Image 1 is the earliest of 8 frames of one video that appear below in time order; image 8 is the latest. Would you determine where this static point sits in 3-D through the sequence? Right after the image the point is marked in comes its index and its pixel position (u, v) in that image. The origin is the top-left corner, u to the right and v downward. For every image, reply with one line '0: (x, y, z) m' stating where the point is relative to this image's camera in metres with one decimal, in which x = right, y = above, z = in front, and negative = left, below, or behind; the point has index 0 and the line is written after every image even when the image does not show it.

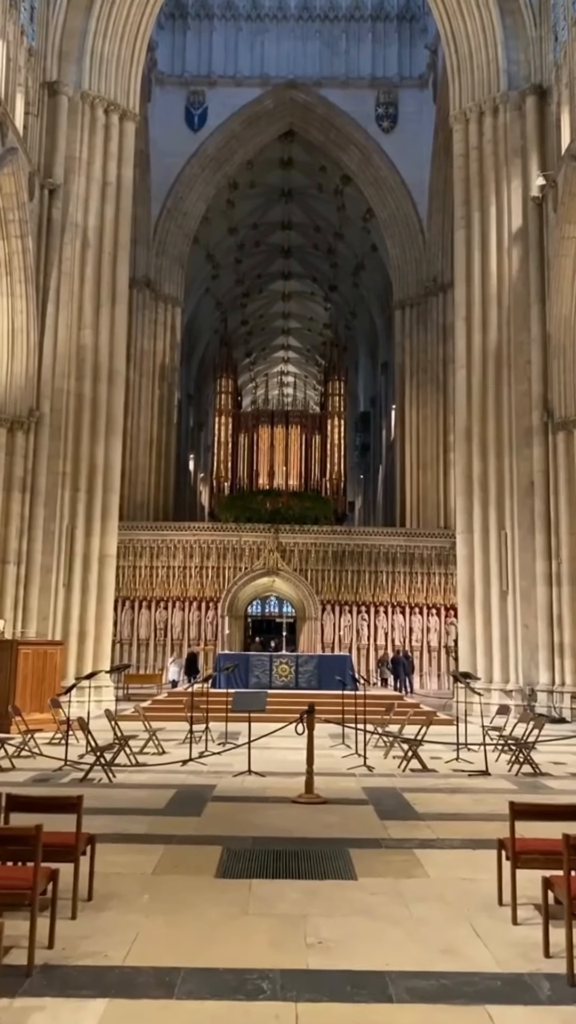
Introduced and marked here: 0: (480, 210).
0: (+3.4, +5.4, +15.7) m
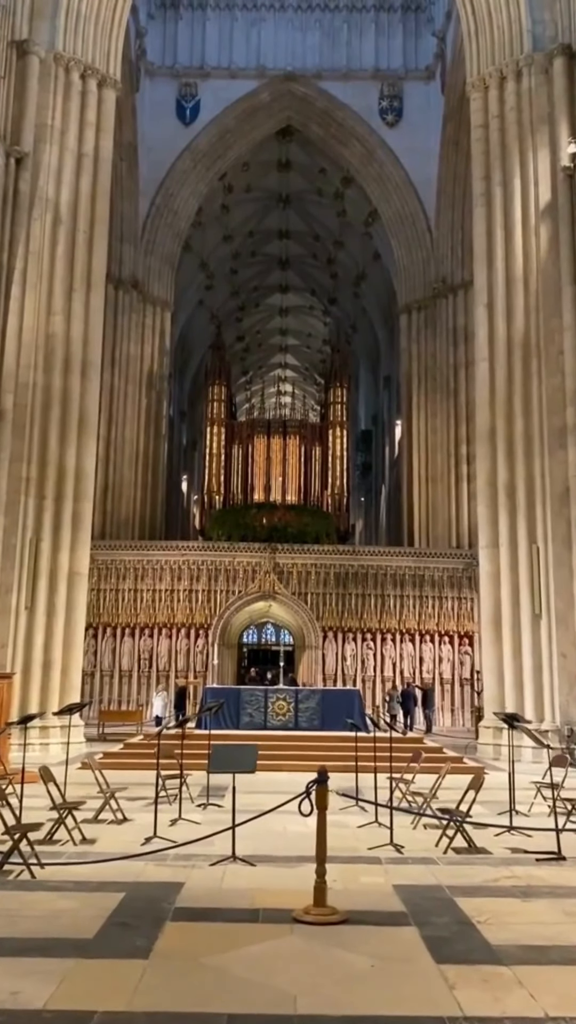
0: (+3.4, +5.2, +13.9) m
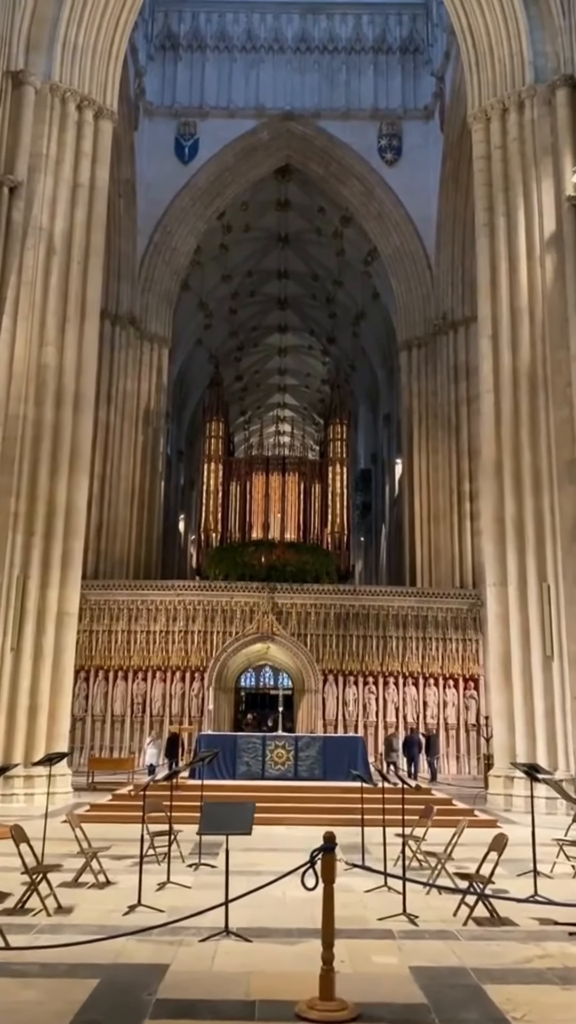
0: (+3.4, +4.6, +13.7) m
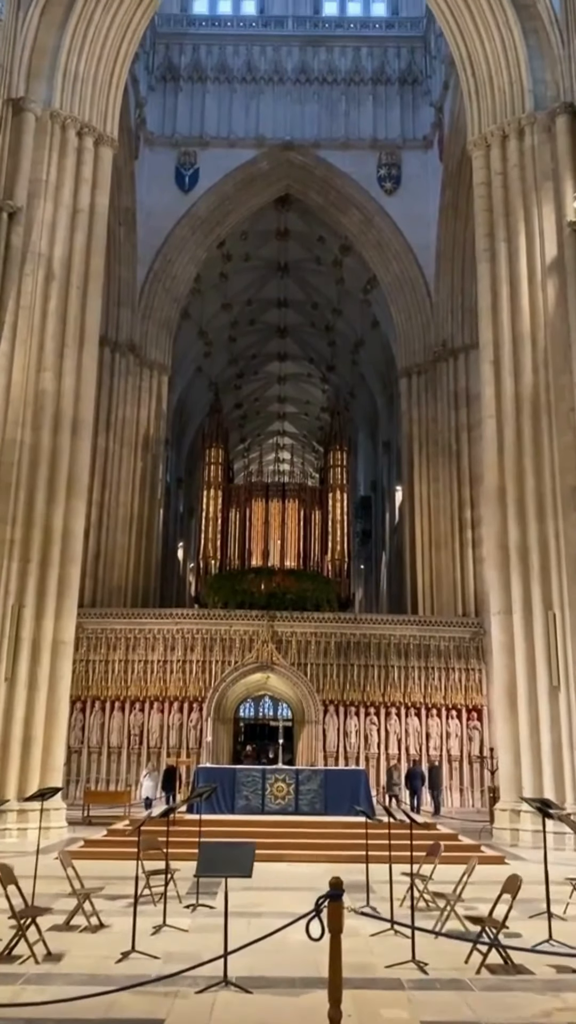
0: (+3.4, +4.2, +13.6) m
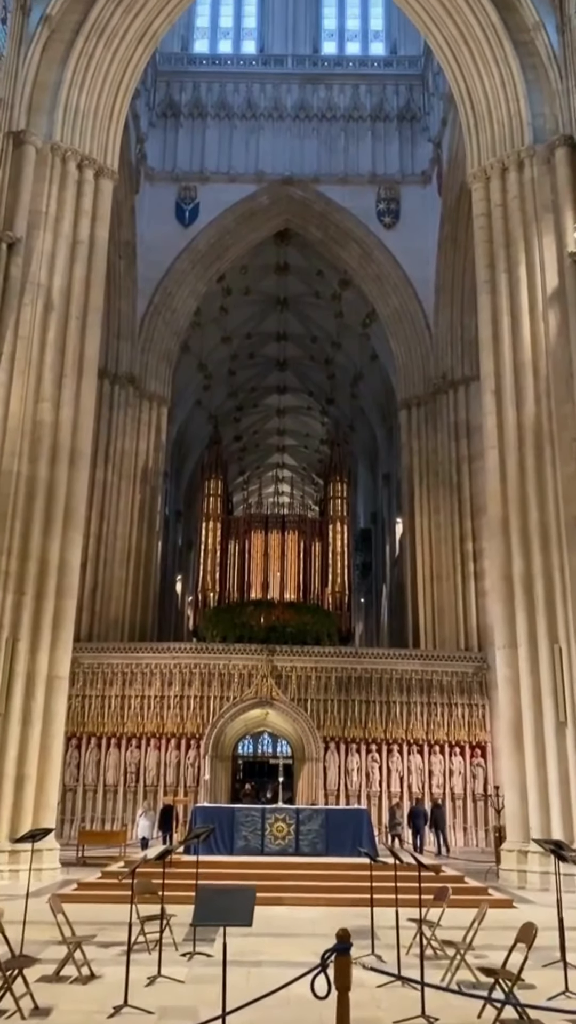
0: (+3.4, +3.7, +13.6) m
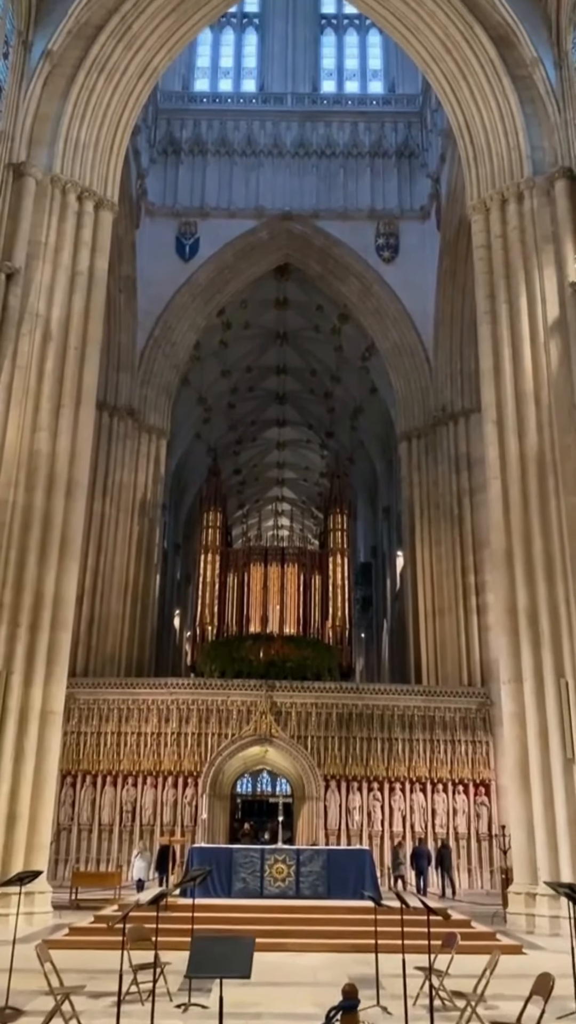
0: (+3.4, +3.3, +13.5) m
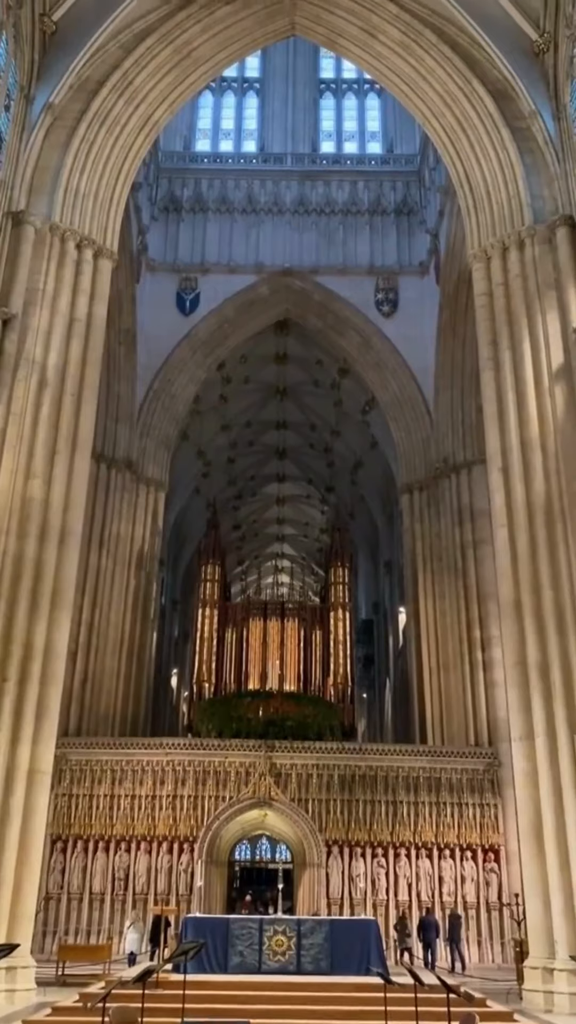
0: (+3.4, +2.5, +13.3) m
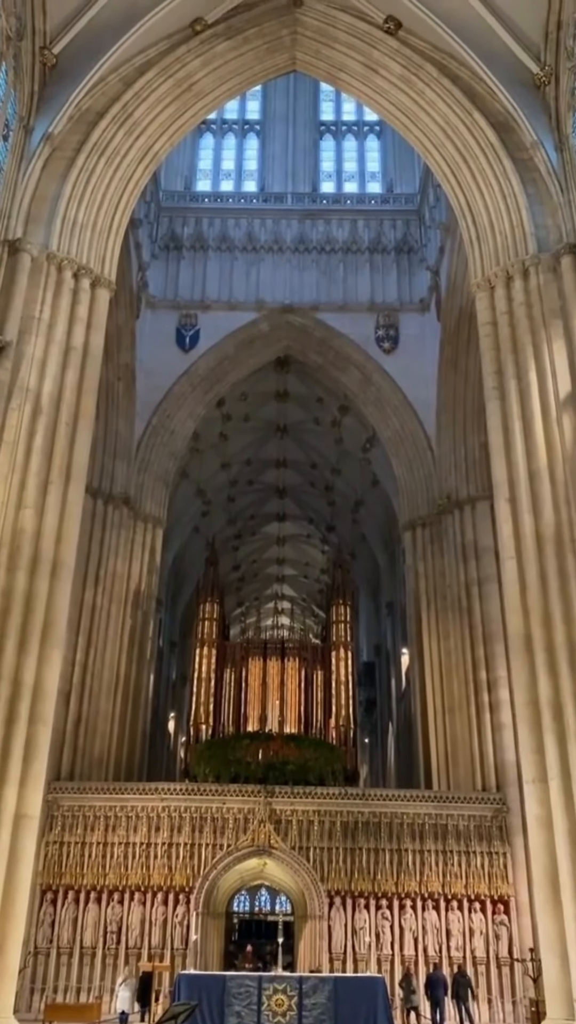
0: (+3.4, +2.0, +13.0) m
